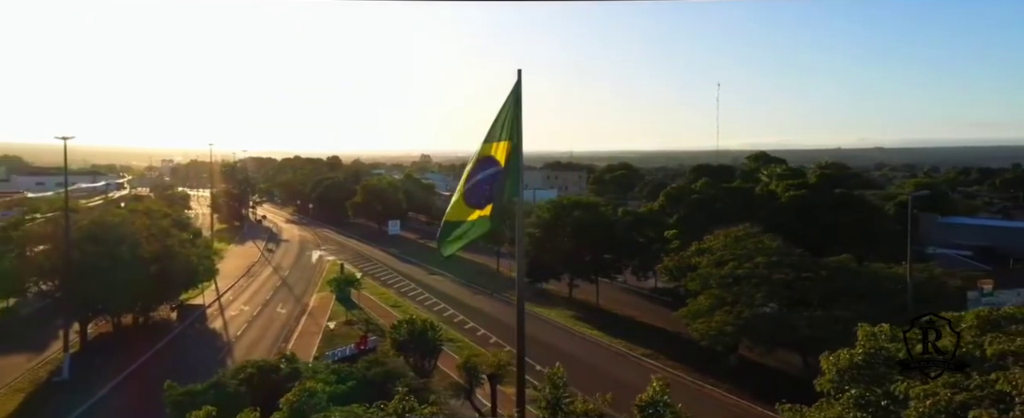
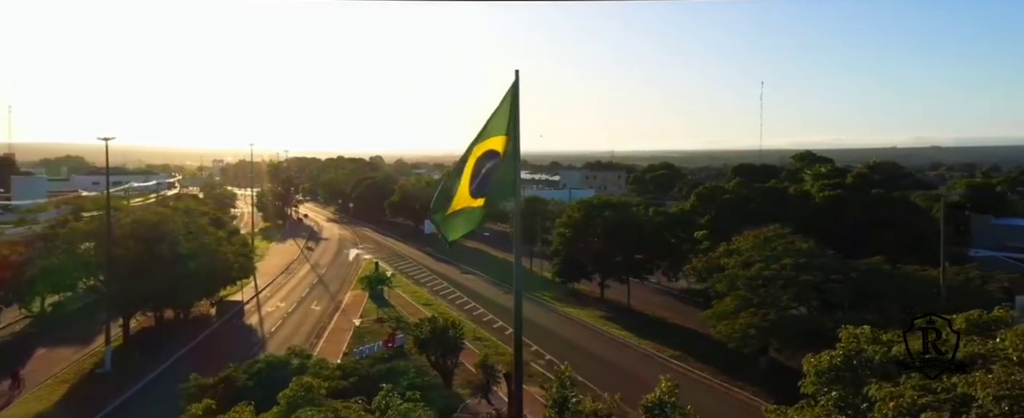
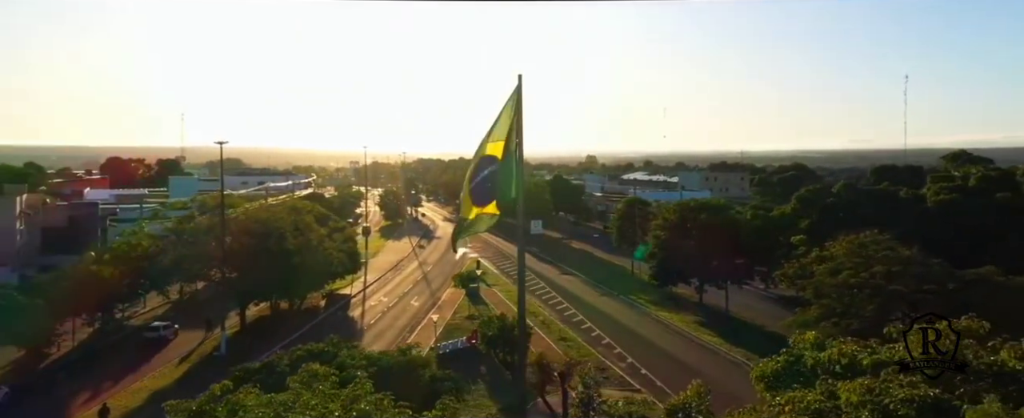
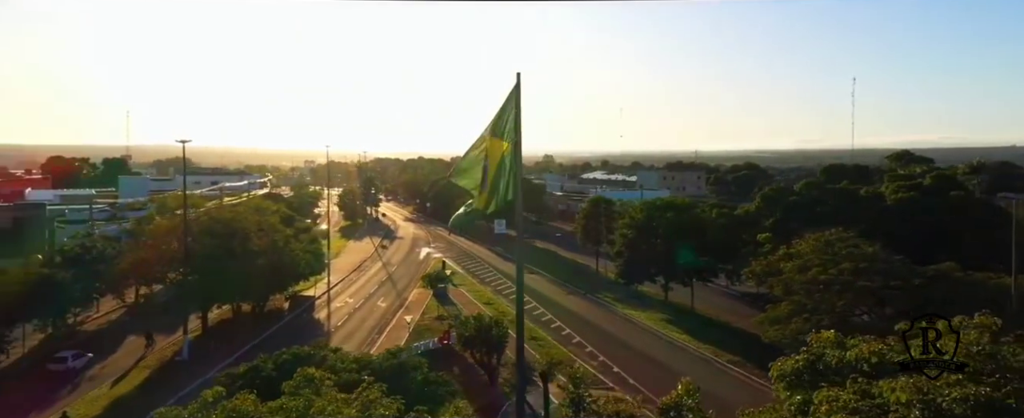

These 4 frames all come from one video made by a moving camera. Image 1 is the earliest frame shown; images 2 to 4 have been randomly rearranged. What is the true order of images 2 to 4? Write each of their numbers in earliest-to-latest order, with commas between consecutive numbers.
2, 4, 3
